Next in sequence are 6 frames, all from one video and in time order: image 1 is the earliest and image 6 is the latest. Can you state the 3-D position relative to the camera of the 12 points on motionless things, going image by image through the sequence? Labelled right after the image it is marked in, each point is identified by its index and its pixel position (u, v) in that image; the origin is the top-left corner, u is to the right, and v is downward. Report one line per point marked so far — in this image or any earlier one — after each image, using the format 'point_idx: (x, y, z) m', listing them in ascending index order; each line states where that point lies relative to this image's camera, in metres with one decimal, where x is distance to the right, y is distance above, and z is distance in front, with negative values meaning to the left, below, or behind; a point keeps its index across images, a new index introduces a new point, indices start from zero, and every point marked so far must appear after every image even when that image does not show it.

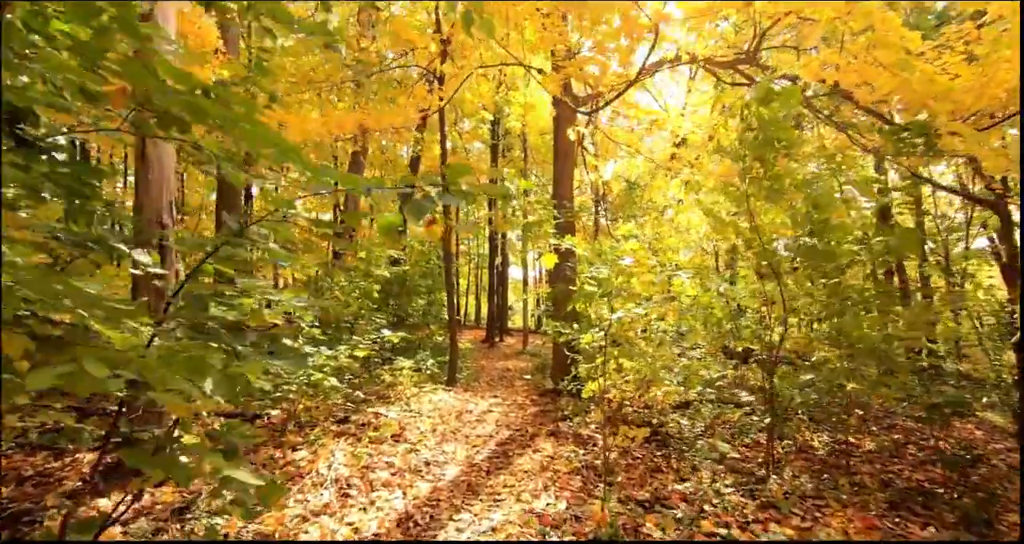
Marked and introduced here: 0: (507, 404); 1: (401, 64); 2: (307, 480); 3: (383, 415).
0: (0.0, -1.8, +6.9) m
1: (-1.4, +2.6, +6.6) m
2: (-1.5, -1.5, +3.7) m
3: (-1.3, -1.5, +5.3) m
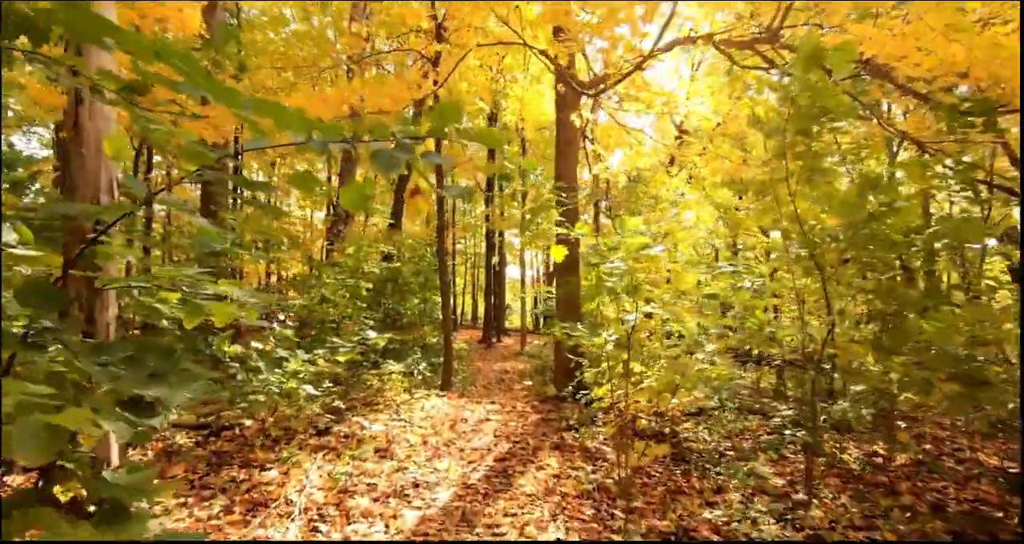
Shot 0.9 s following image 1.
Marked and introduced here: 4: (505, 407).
0: (-0.1, -1.7, +6.4) m
1: (-1.4, +2.6, +6.0) m
2: (-1.5, -1.4, +3.2) m
3: (-1.3, -1.4, +4.8) m
4: (-0.1, -1.7, +6.7) m
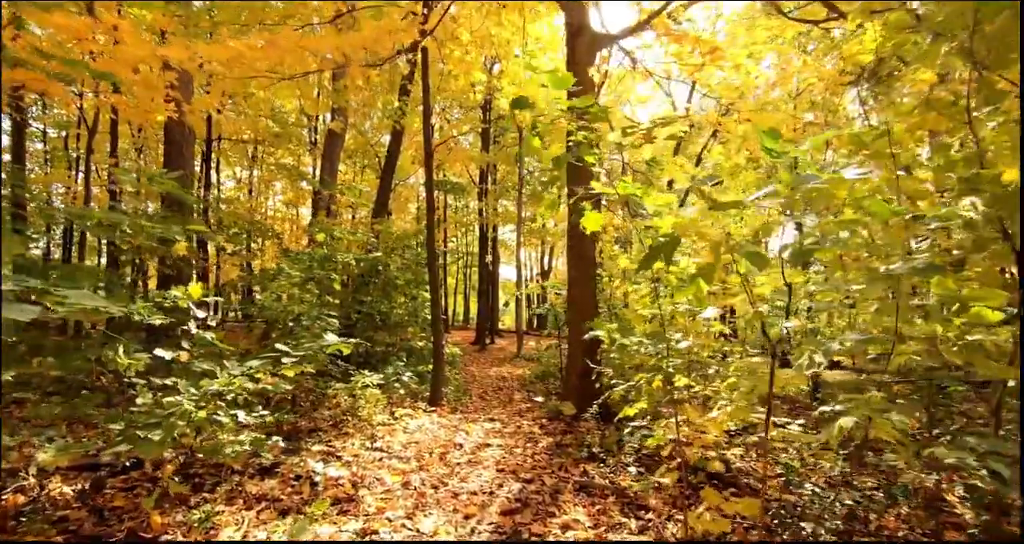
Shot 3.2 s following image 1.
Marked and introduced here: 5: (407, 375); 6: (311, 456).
0: (0.0, -1.6, +5.2) m
1: (-1.3, +2.7, +4.8) m
2: (-1.4, -1.3, +1.9) m
3: (-1.2, -1.3, +3.5) m
4: (-0.1, -1.6, +5.5) m
5: (-1.4, -1.4, +6.9) m
6: (-1.5, -1.4, +4.0) m
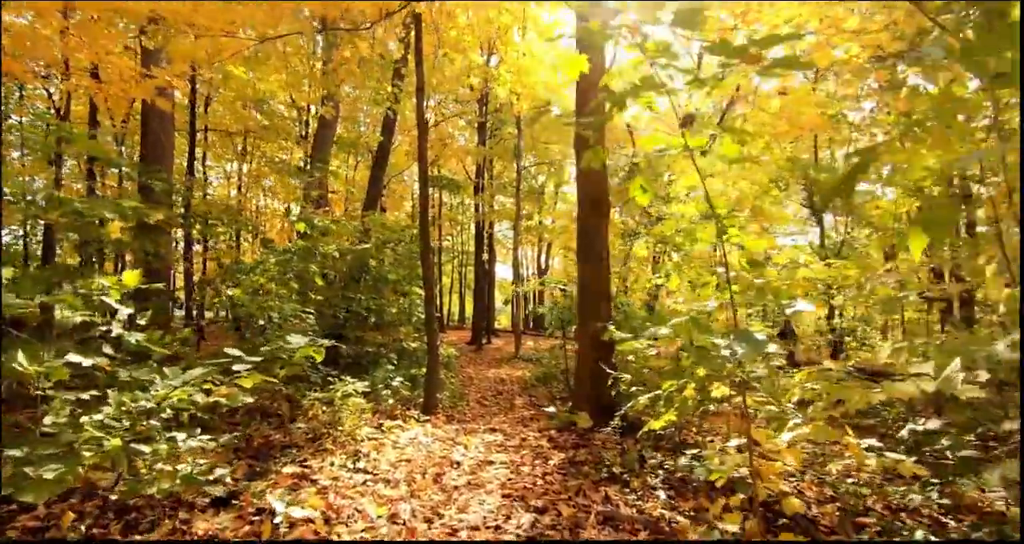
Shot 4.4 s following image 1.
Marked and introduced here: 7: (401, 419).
0: (0.0, -1.5, +4.5) m
1: (-1.3, +2.8, +4.1) m
2: (-1.3, -1.2, +1.3) m
3: (-1.2, -1.2, +2.9) m
4: (0.0, -1.6, +4.9) m
5: (-1.4, -1.3, +6.3) m
6: (-1.5, -1.3, +3.3) m
7: (-1.1, -1.4, +5.1) m
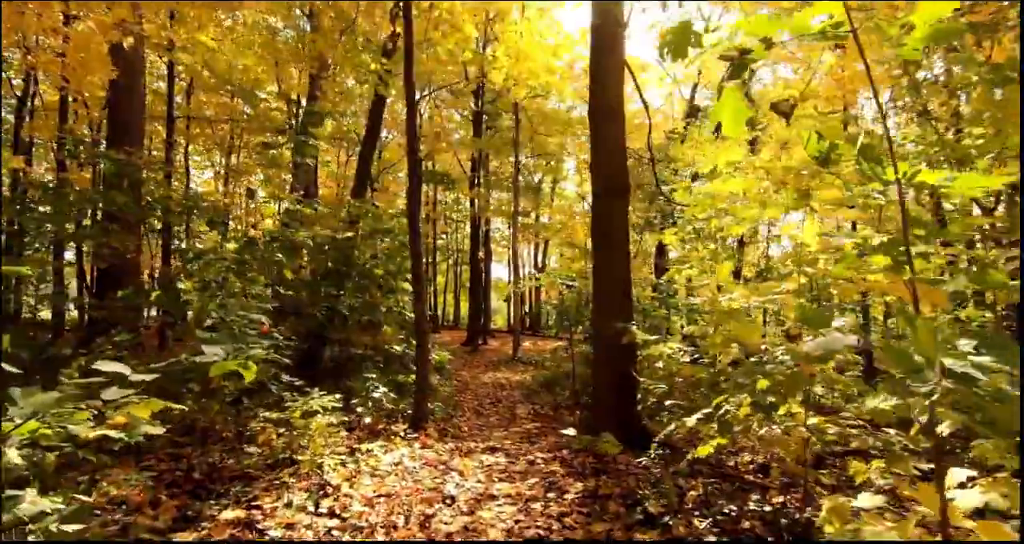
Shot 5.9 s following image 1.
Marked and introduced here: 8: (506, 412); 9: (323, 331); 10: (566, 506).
0: (+0.1, -1.4, +3.7) m
1: (-1.2, +2.9, +3.3) m
2: (-1.2, -1.2, +0.5) m
3: (-1.1, -1.1, +2.1) m
4: (0.0, -1.5, +4.0) m
5: (-1.4, -1.2, +5.5) m
6: (-1.4, -1.2, +2.5) m
7: (-1.0, -1.3, +4.2) m
8: (-0.1, -1.8, +6.6) m
9: (-2.5, -0.8, +7.0) m
10: (+0.4, -1.4, +3.1) m
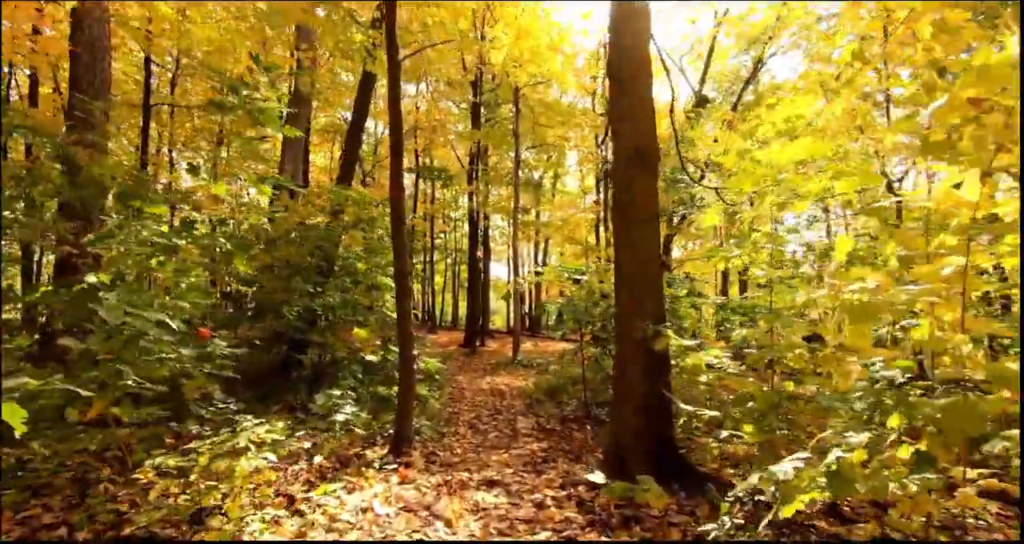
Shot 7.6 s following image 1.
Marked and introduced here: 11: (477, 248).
0: (+0.1, -1.4, +2.8) m
1: (-1.2, +3.0, +2.4) m
2: (-1.2, -1.1, -0.4) m
3: (-1.1, -1.1, +1.2) m
4: (0.0, -1.4, +3.1) m
5: (-1.3, -1.1, +4.6) m
6: (-1.4, -1.2, +1.6) m
7: (-1.0, -1.3, +3.4) m
8: (-0.1, -1.7, +5.7) m
9: (-2.5, -0.7, +6.1) m
10: (+0.4, -1.3, +2.2) m
11: (-1.1, +0.8, +15.4) m
